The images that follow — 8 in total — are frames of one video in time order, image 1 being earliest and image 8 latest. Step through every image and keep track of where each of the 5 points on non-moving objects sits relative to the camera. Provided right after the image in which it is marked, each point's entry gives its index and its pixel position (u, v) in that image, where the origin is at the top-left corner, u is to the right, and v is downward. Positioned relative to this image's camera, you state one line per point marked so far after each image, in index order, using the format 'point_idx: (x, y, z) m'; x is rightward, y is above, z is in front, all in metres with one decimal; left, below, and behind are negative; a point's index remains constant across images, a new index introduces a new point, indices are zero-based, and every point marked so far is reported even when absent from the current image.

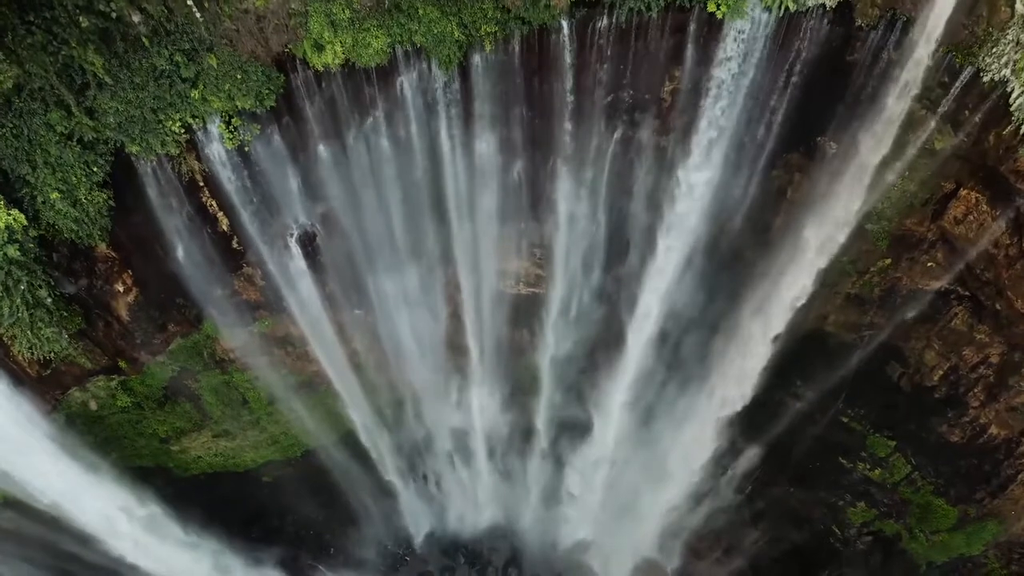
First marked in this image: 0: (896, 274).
0: (+5.0, +0.1, +9.2) m
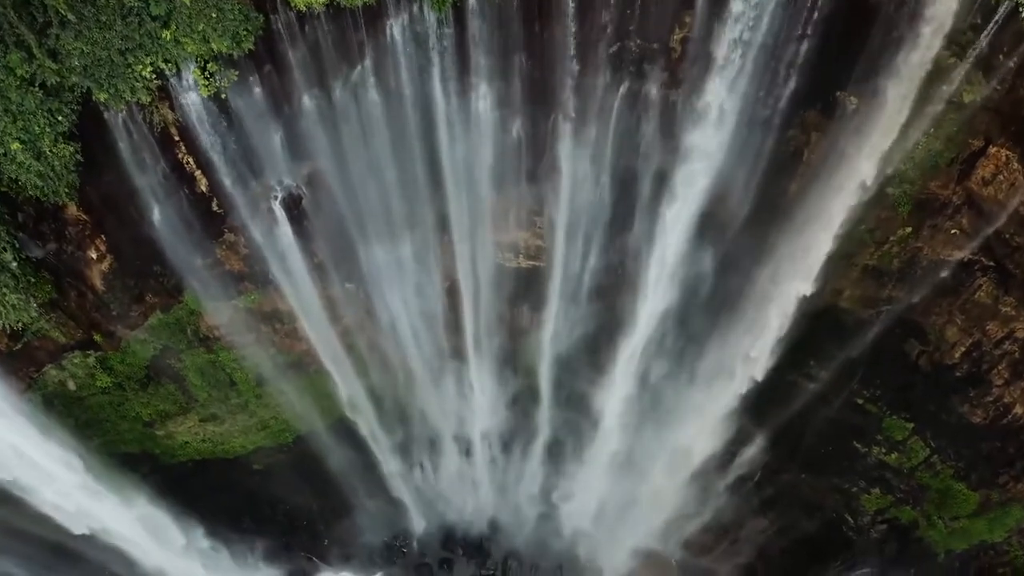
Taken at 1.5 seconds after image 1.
0: (+5.0, +0.5, +8.7) m
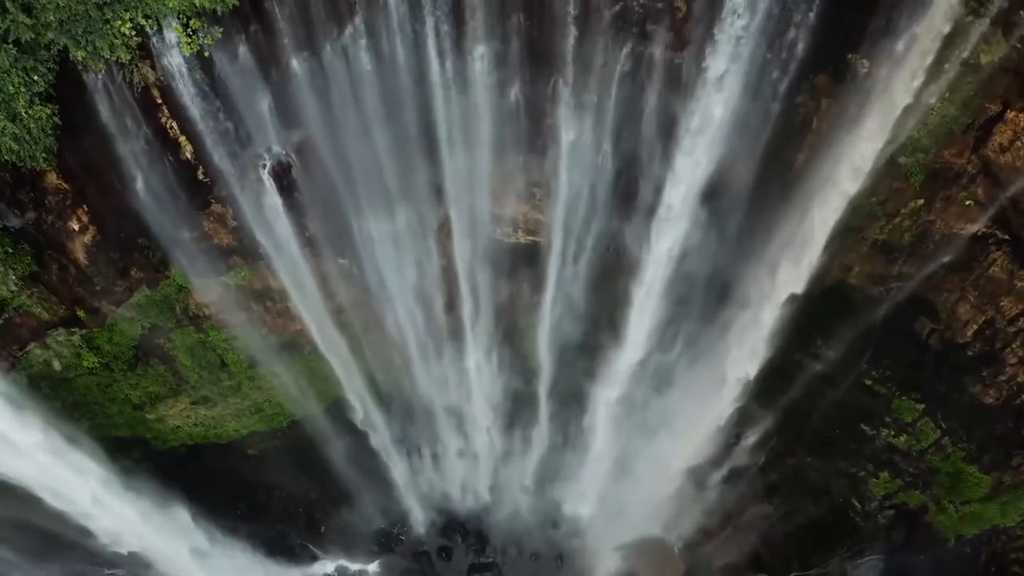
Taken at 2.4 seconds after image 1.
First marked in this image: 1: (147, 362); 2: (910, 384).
0: (+5.0, +0.8, +8.4) m
1: (-5.0, -1.0, +9.6) m
2: (+5.5, -1.3, +9.7) m
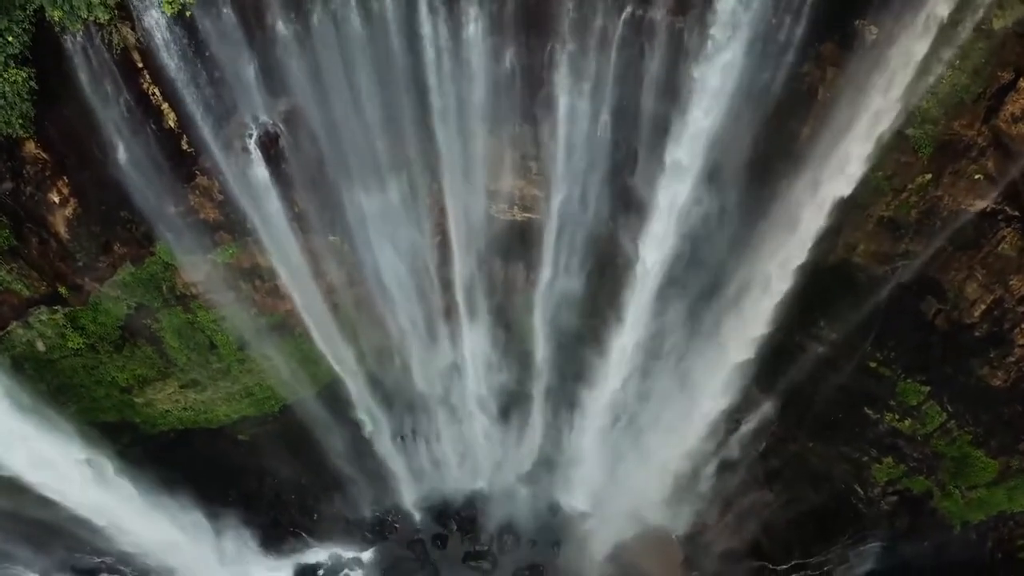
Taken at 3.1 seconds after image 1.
0: (+4.9, +1.1, +8.1) m
1: (-5.1, -0.7, +9.4) m
2: (+5.5, -1.1, +9.5) m
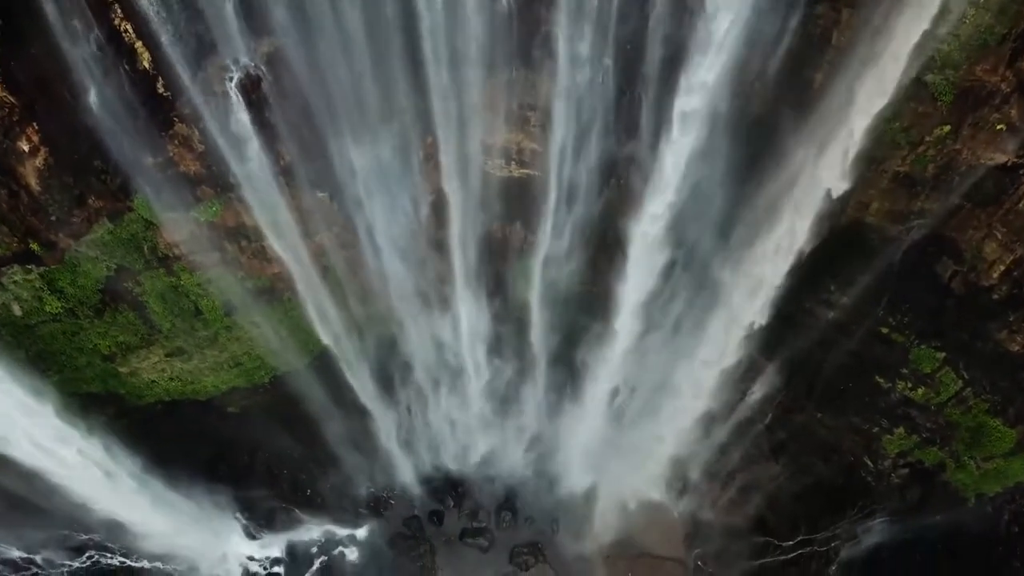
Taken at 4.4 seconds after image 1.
0: (+4.9, +1.6, +7.7) m
1: (-5.1, -0.3, +9.0) m
2: (+5.4, -0.6, +9.1) m
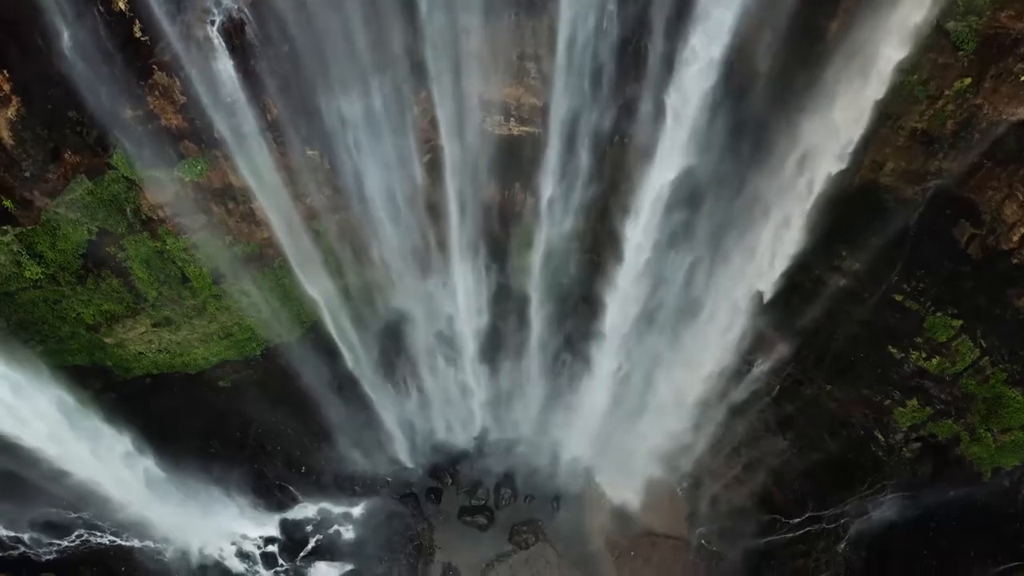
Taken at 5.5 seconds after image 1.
0: (+4.9, +2.0, +7.3) m
1: (-5.1, +0.2, +8.6) m
2: (+5.4, -0.1, +8.7) m
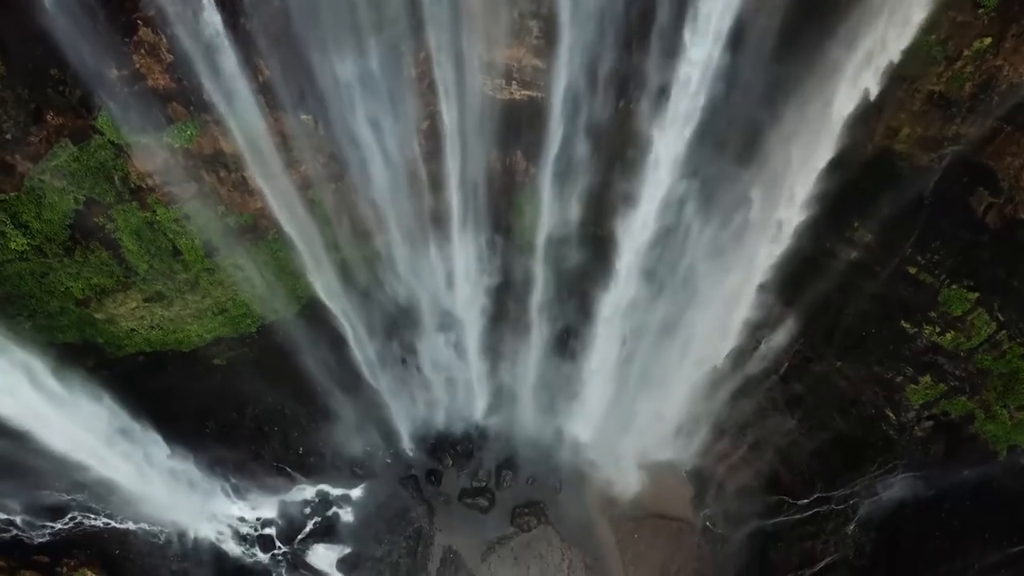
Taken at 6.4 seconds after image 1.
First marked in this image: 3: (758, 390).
0: (+4.9, +2.3, +7.0) m
1: (-5.1, +0.5, +8.4) m
2: (+5.4, +0.2, +8.4) m
3: (+3.8, -1.5, +10.6) m
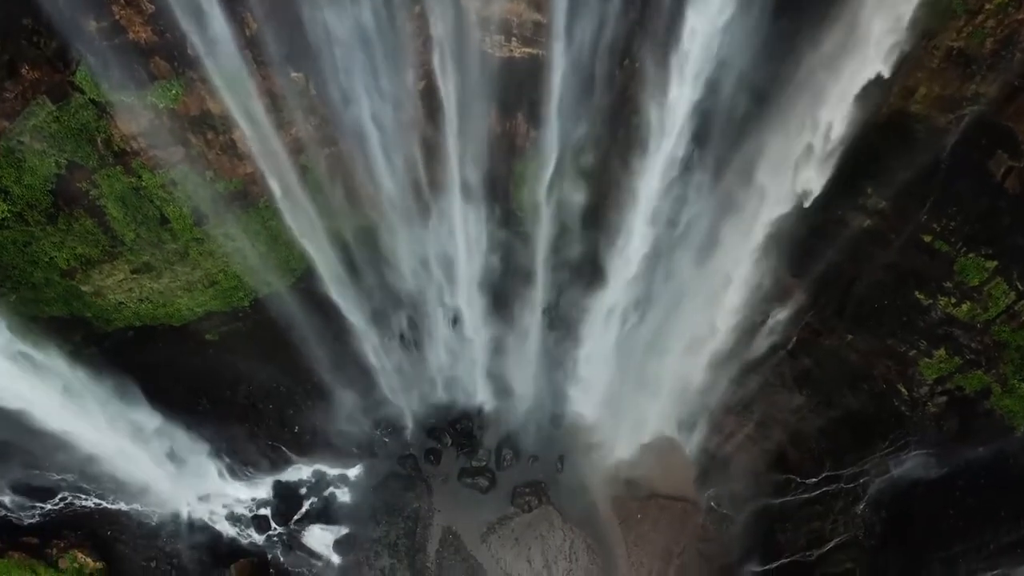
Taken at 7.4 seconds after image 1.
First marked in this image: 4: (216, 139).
0: (+4.9, +2.7, +6.7) m
1: (-5.1, +0.9, +8.1) m
2: (+5.4, +0.6, +8.1) m
3: (+3.8, -1.1, +10.3) m
4: (-3.4, +1.6, +8.0) m
